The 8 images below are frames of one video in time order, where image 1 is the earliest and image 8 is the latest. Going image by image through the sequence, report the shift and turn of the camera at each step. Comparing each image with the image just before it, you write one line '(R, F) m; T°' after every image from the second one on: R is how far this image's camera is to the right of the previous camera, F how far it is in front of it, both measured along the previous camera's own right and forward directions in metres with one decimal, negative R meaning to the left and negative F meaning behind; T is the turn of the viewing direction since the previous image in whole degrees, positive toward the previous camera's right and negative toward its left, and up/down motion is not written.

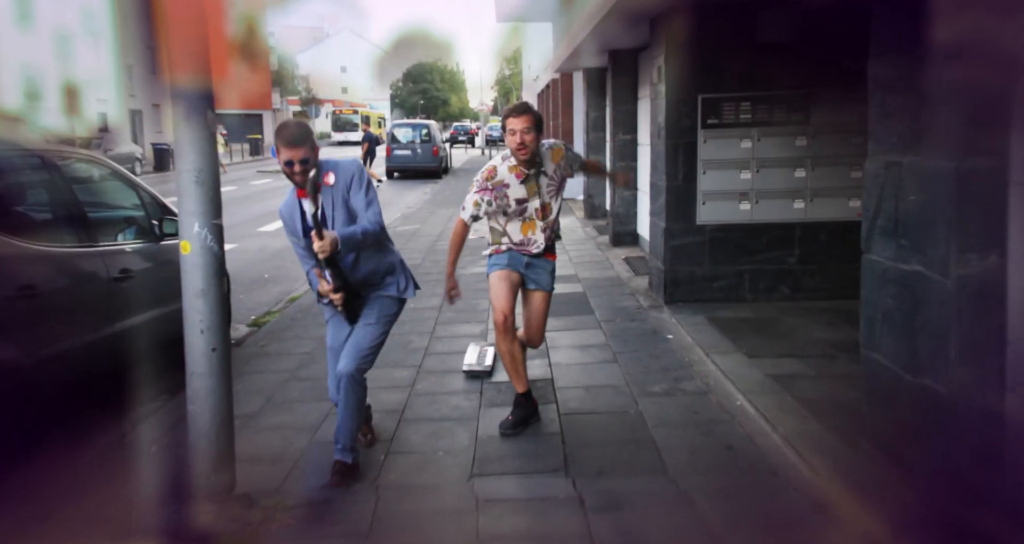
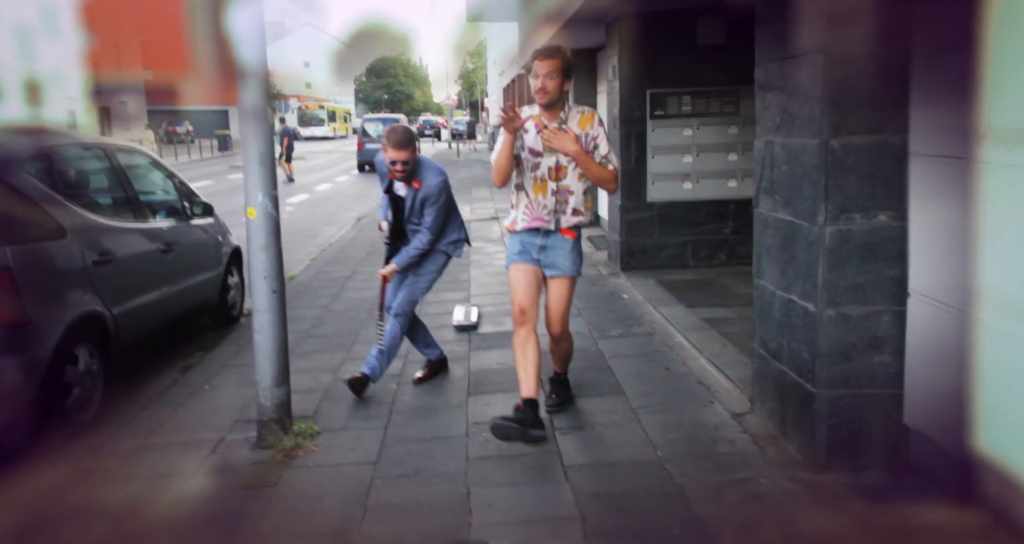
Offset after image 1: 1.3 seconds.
(-0.1, -0.9) m; +3°
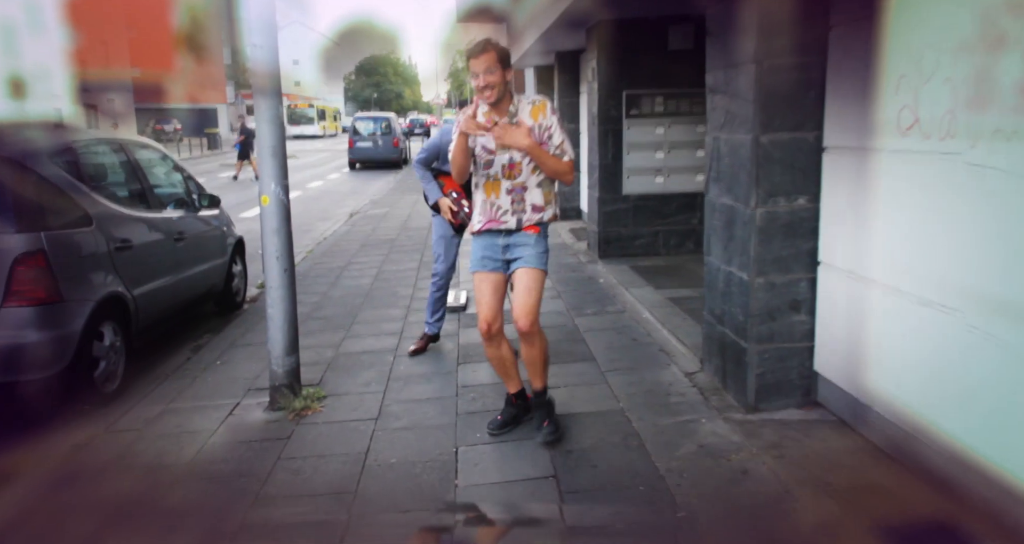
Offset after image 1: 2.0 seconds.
(0.0, -0.6) m; +1°
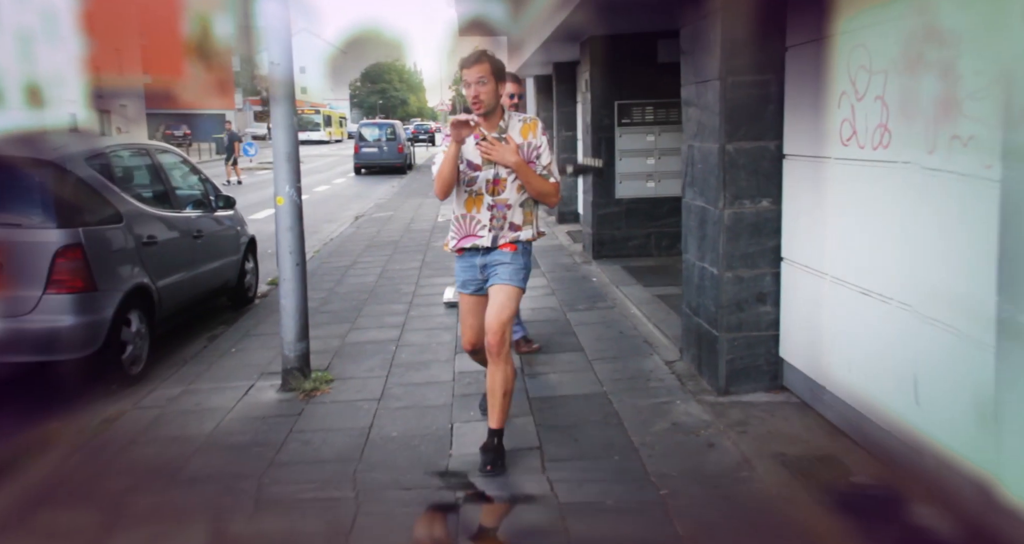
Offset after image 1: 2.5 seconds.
(+0.1, -0.4) m; 0°
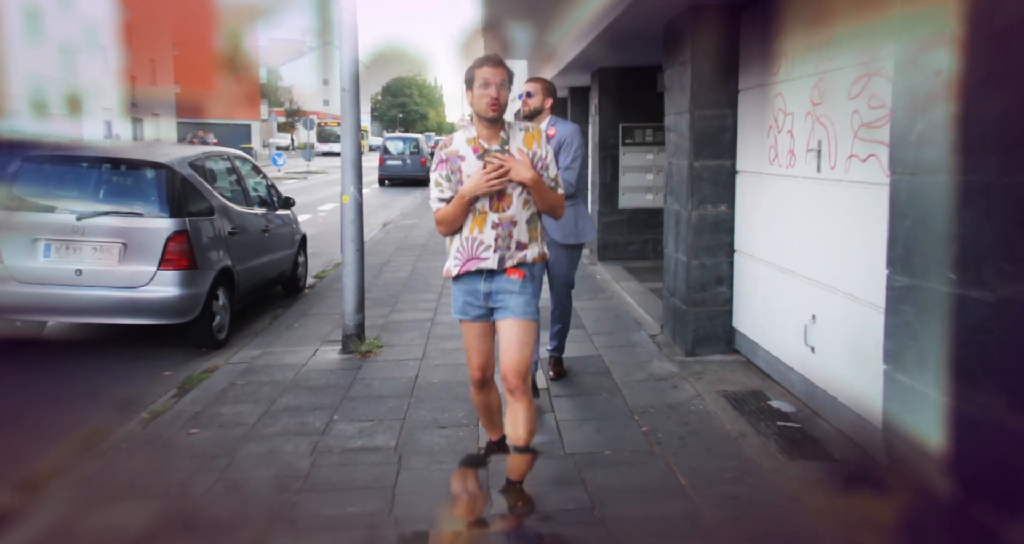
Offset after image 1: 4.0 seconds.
(0.0, -1.2) m; -1°
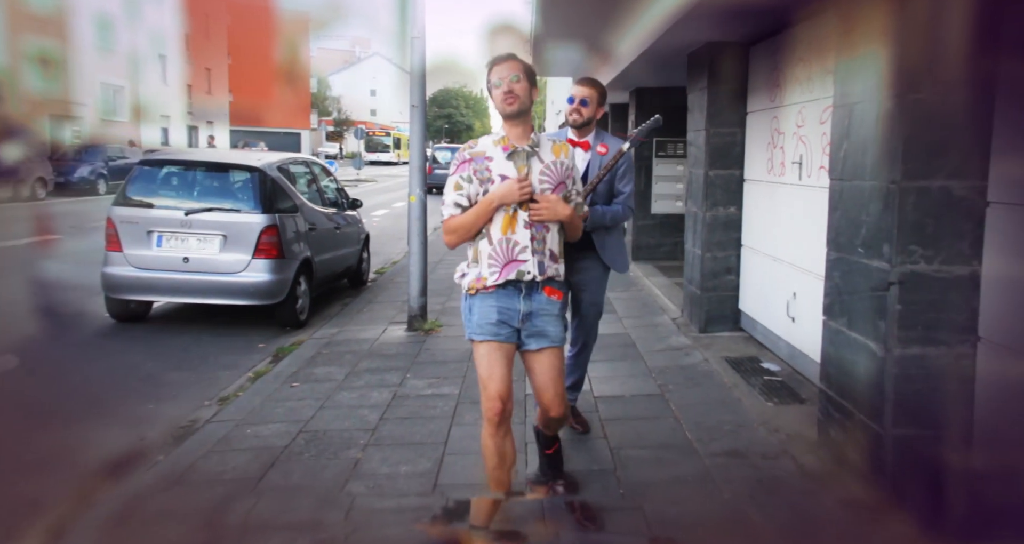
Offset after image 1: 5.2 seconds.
(0.0, -1.0) m; -3°
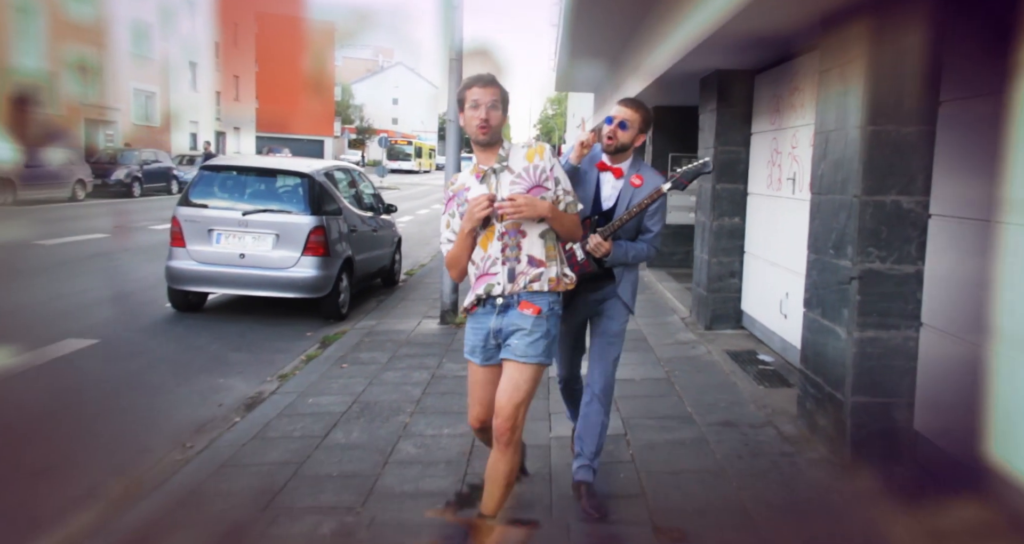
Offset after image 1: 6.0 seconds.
(-0.1, -0.7) m; -1°
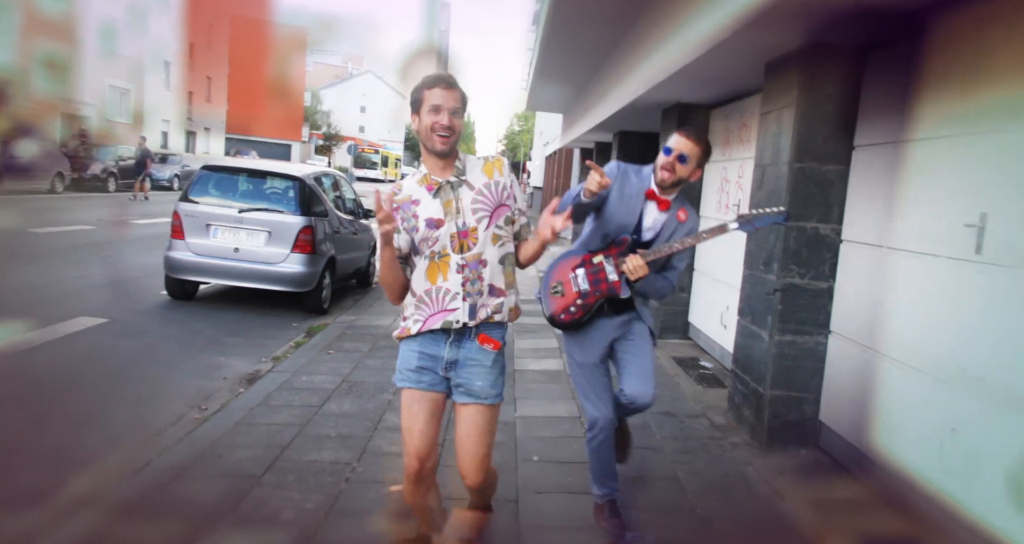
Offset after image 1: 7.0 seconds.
(-0.1, -0.7) m; +3°
